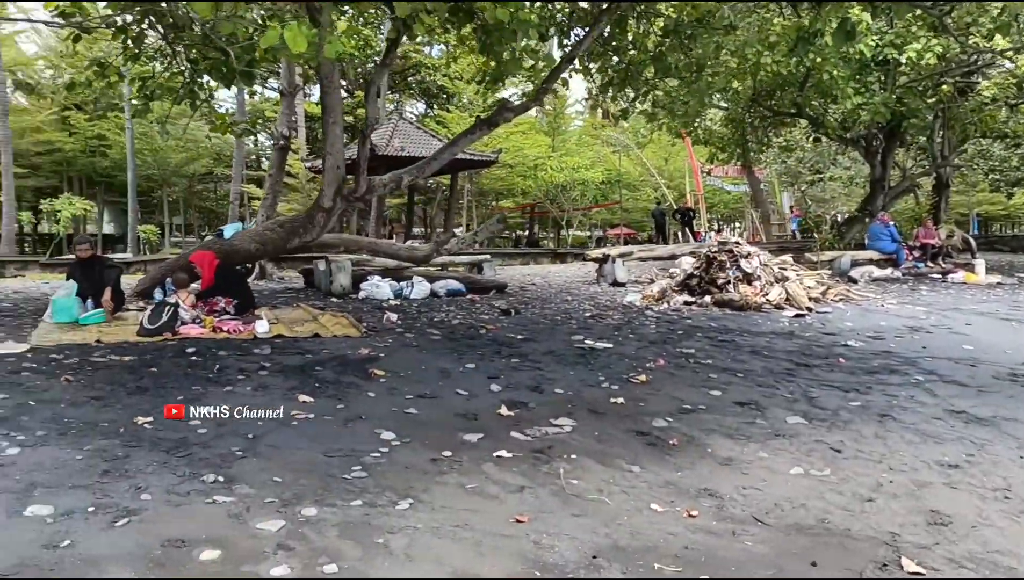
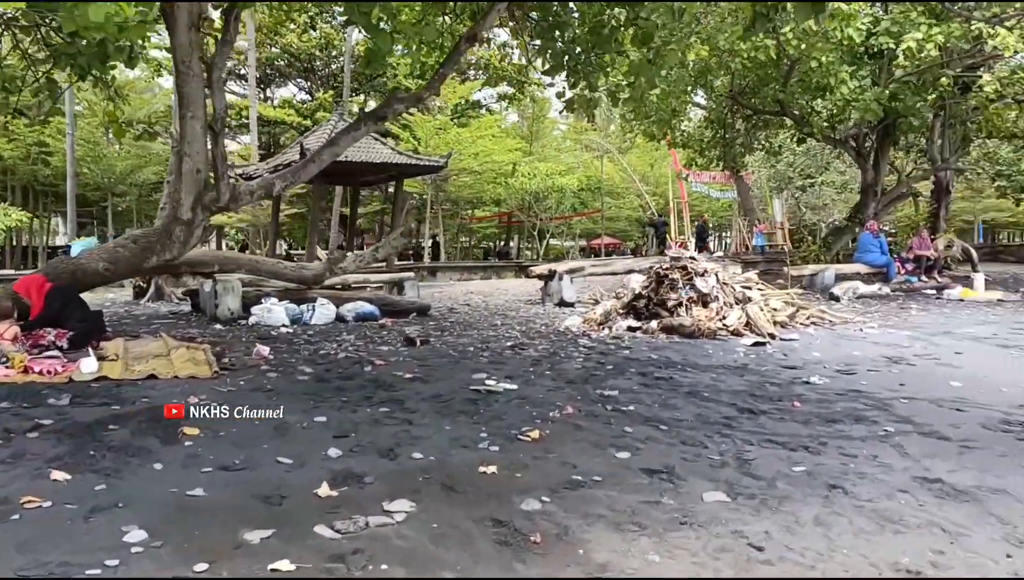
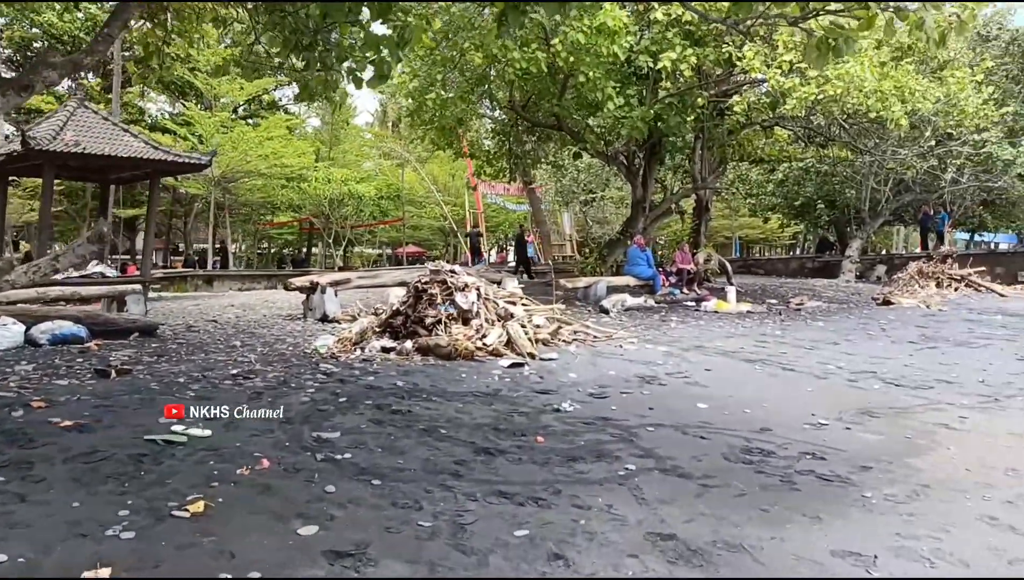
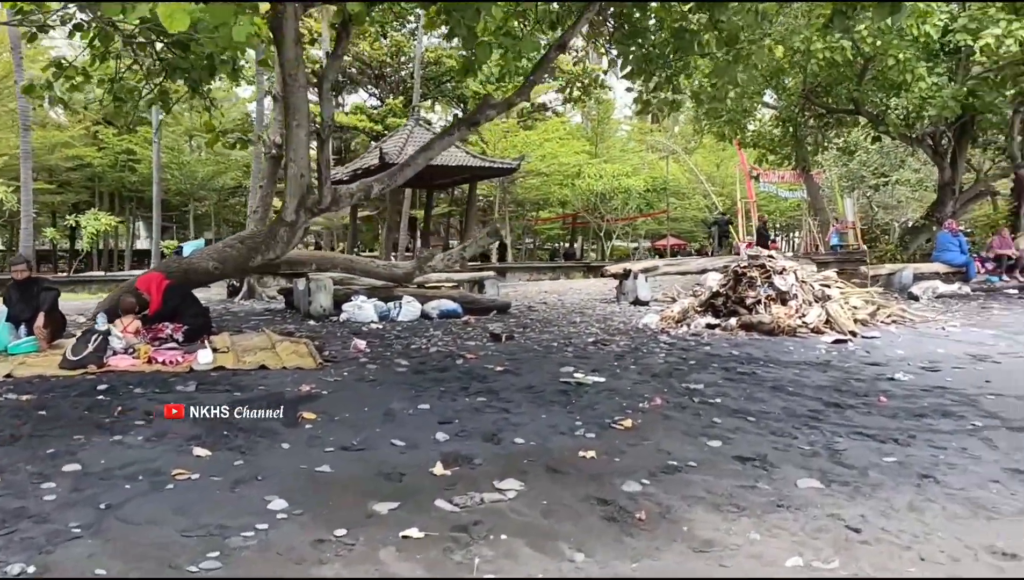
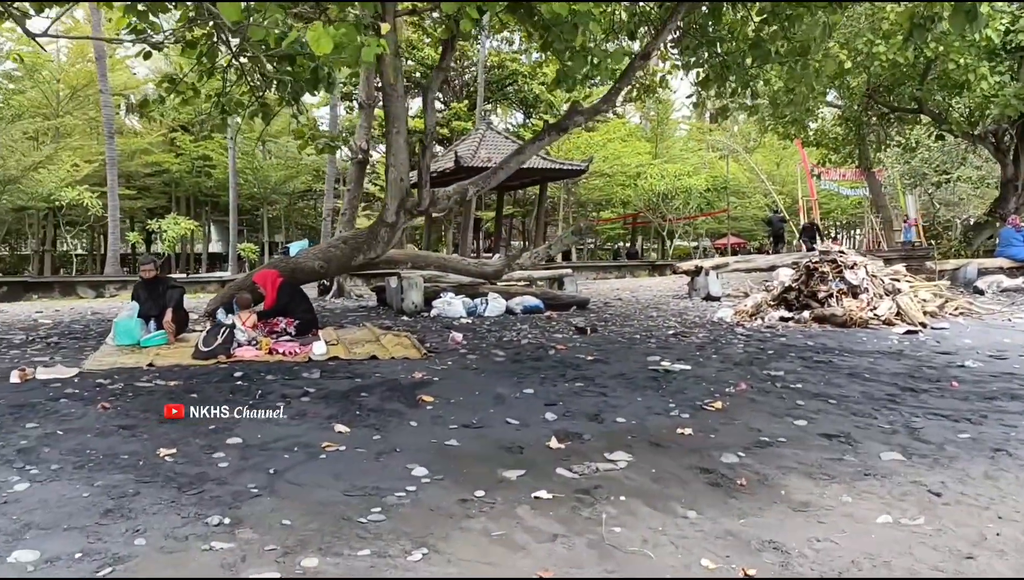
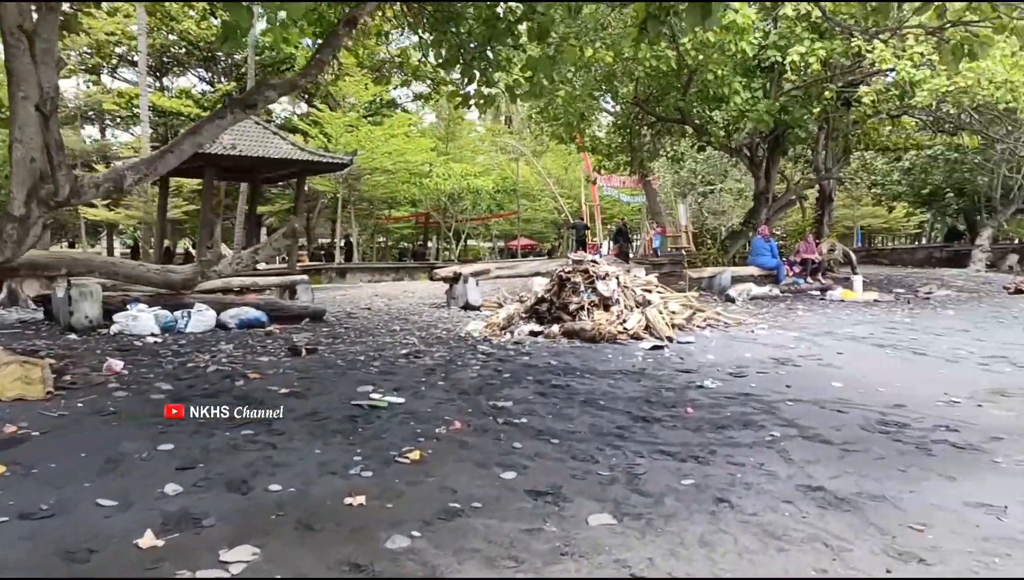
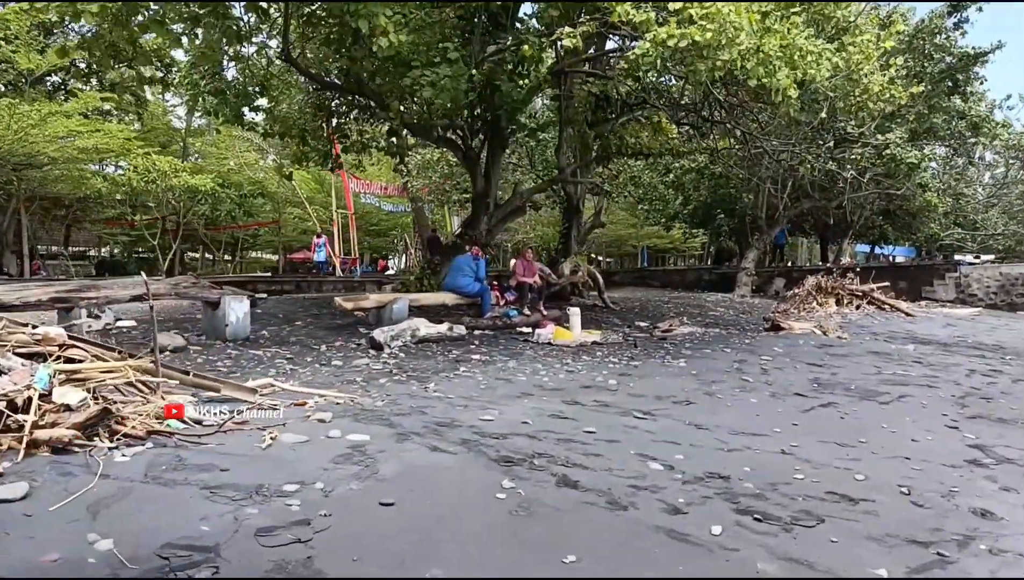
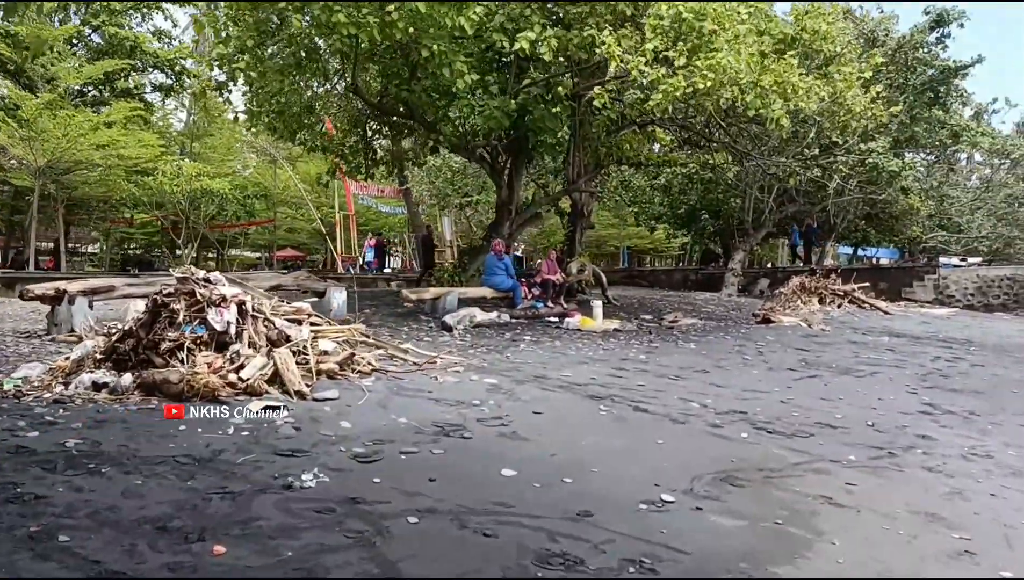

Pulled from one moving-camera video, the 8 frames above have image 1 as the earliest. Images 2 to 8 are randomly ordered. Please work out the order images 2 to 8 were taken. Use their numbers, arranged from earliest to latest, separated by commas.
5, 4, 2, 6, 3, 8, 7
